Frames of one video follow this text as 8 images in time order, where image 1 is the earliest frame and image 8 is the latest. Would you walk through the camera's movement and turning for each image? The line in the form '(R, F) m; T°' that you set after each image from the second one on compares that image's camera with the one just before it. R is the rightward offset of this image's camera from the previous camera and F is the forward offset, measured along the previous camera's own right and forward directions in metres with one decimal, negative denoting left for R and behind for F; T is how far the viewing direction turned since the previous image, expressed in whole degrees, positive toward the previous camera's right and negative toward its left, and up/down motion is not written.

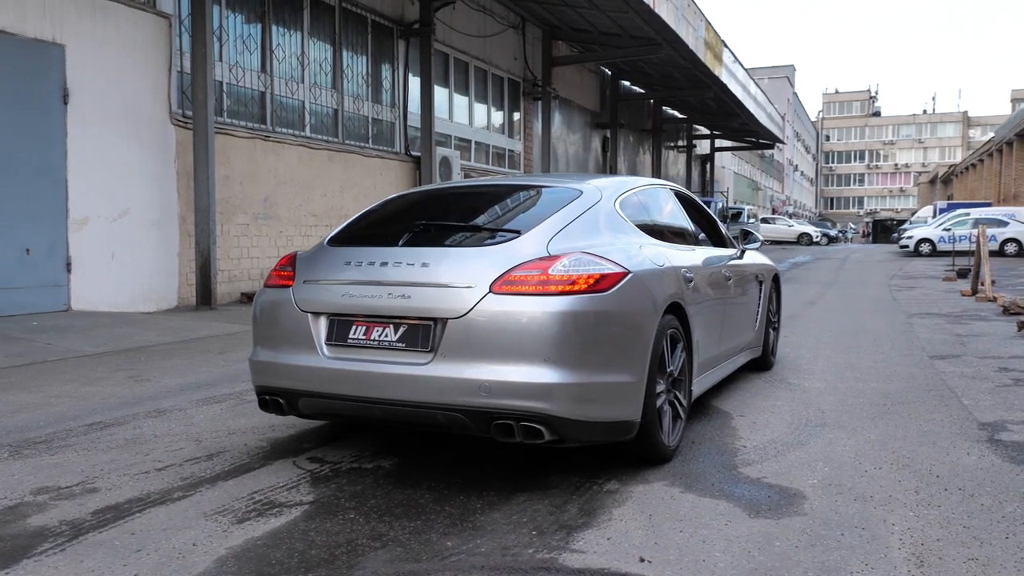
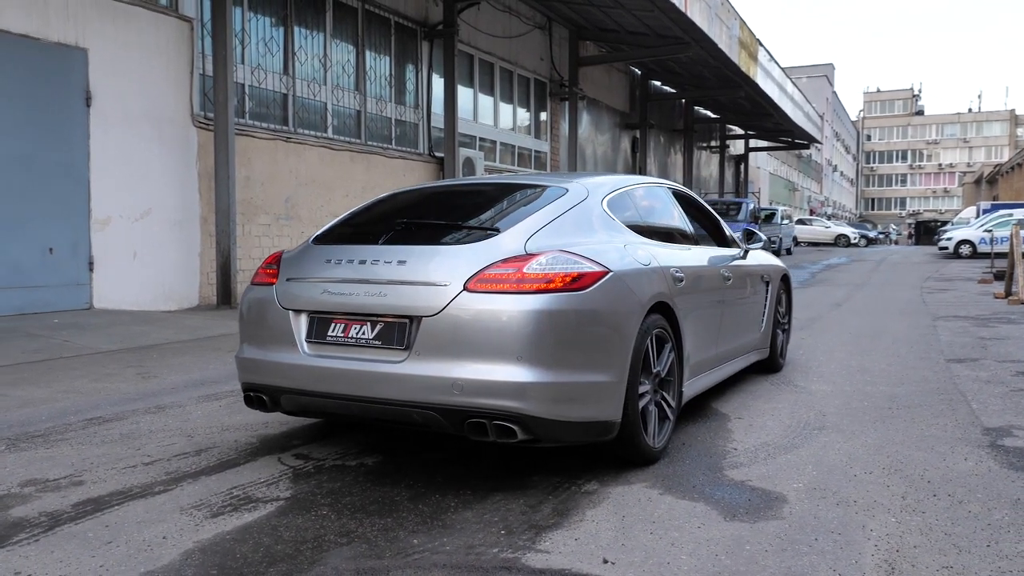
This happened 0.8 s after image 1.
(+0.3, 0.0) m; -2°
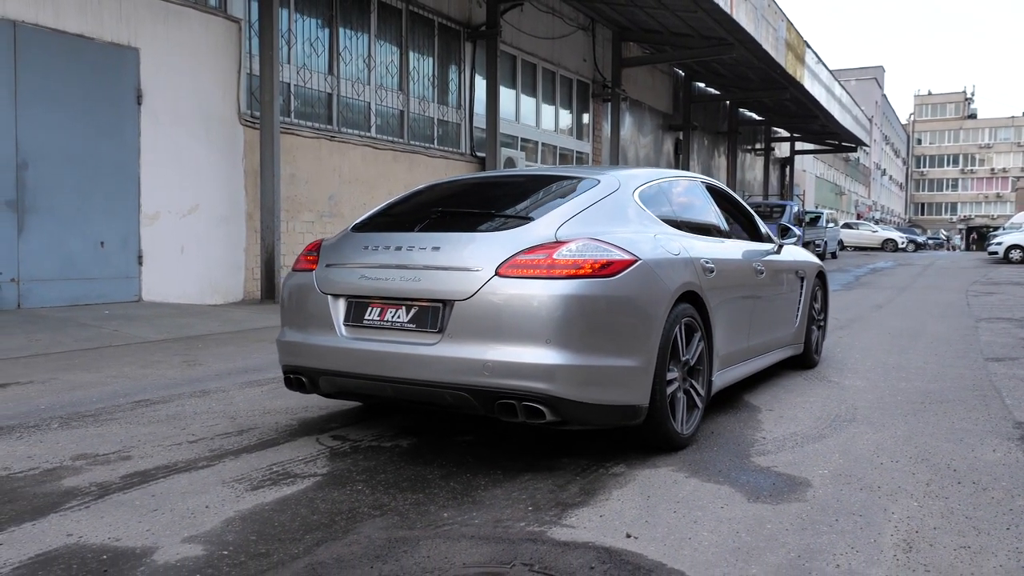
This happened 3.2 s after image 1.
(+0.1, -0.1) m; -3°
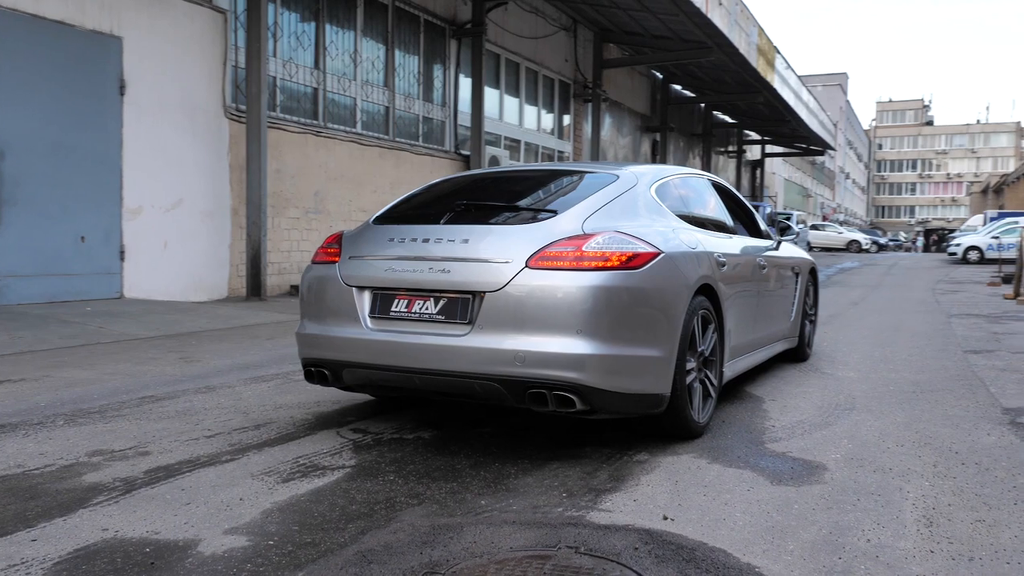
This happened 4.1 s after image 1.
(-0.3, -0.1) m; +2°
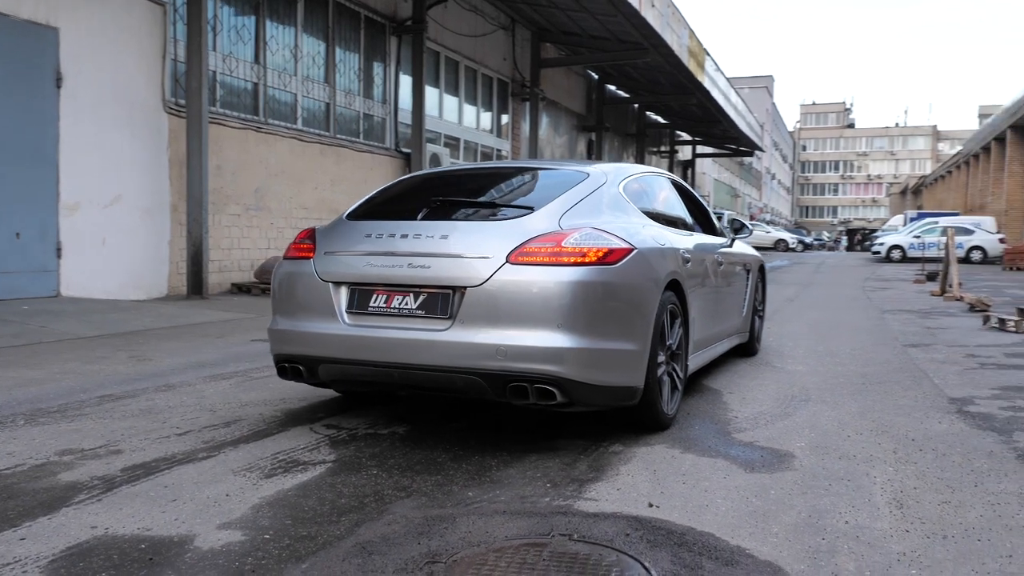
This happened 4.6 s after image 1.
(-0.2, -0.1) m; +4°
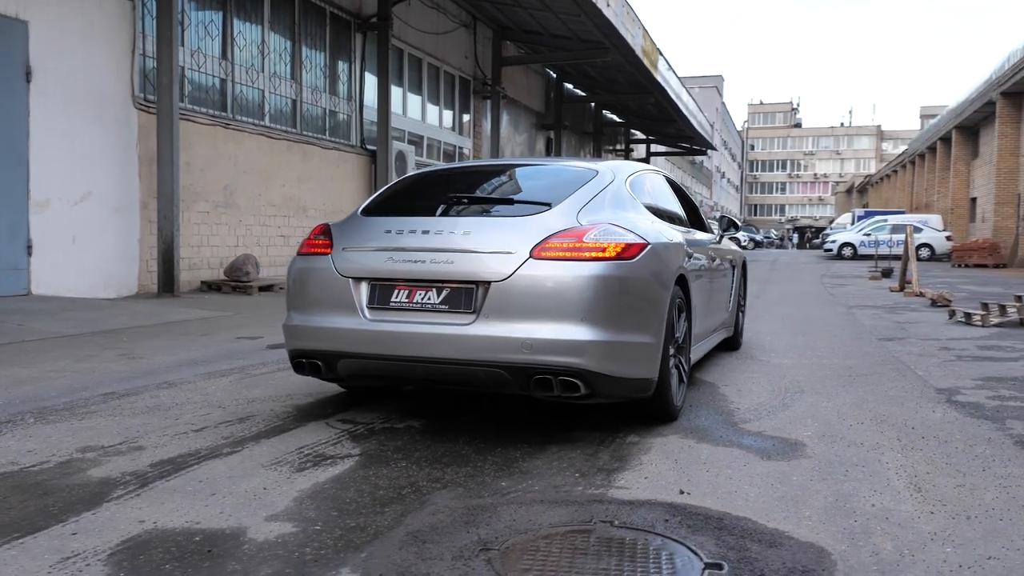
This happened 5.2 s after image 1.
(-0.3, -0.1) m; +3°
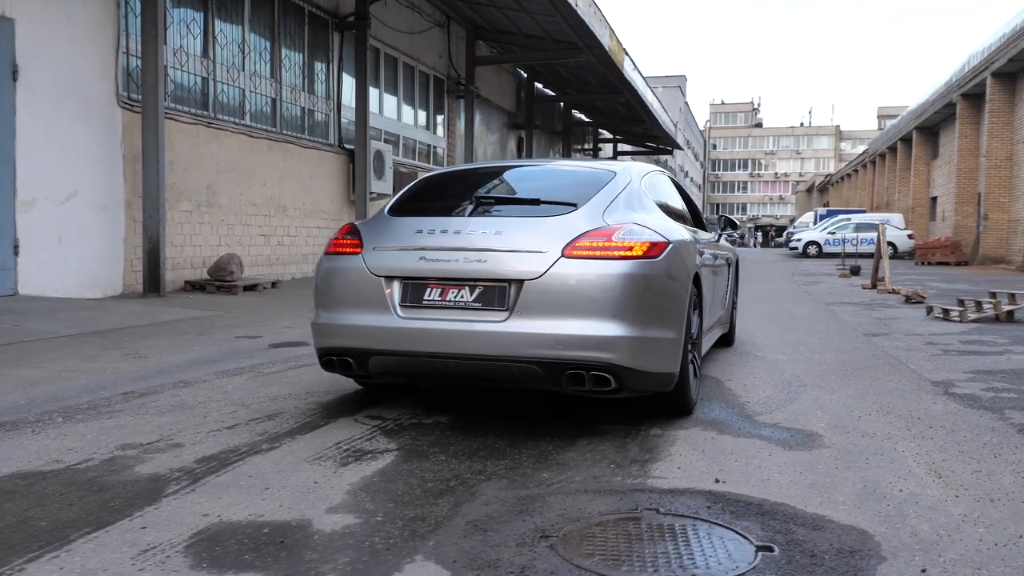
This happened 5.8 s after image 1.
(-0.3, -0.1) m; +2°
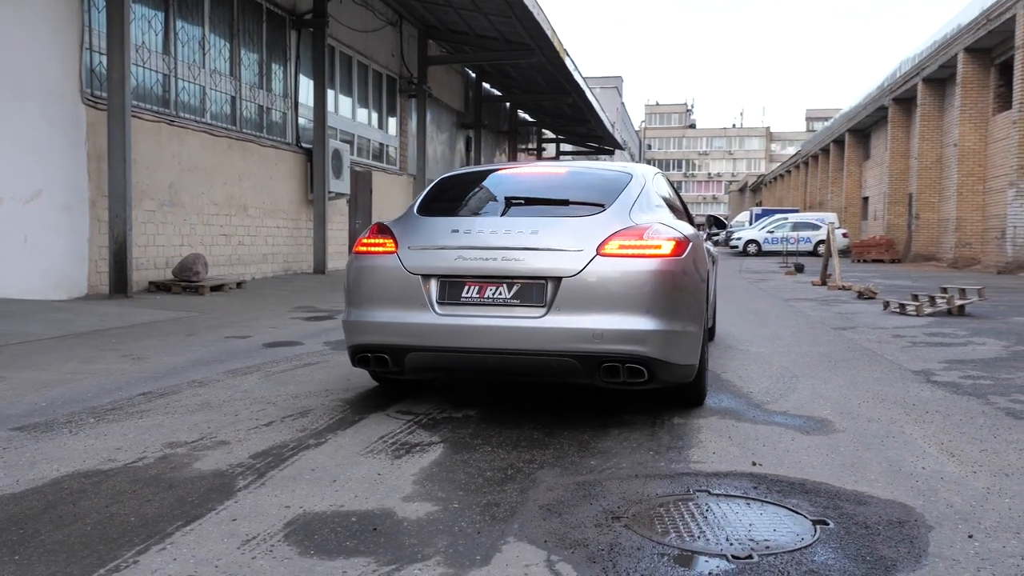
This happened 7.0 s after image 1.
(-0.5, -0.2) m; +4°
